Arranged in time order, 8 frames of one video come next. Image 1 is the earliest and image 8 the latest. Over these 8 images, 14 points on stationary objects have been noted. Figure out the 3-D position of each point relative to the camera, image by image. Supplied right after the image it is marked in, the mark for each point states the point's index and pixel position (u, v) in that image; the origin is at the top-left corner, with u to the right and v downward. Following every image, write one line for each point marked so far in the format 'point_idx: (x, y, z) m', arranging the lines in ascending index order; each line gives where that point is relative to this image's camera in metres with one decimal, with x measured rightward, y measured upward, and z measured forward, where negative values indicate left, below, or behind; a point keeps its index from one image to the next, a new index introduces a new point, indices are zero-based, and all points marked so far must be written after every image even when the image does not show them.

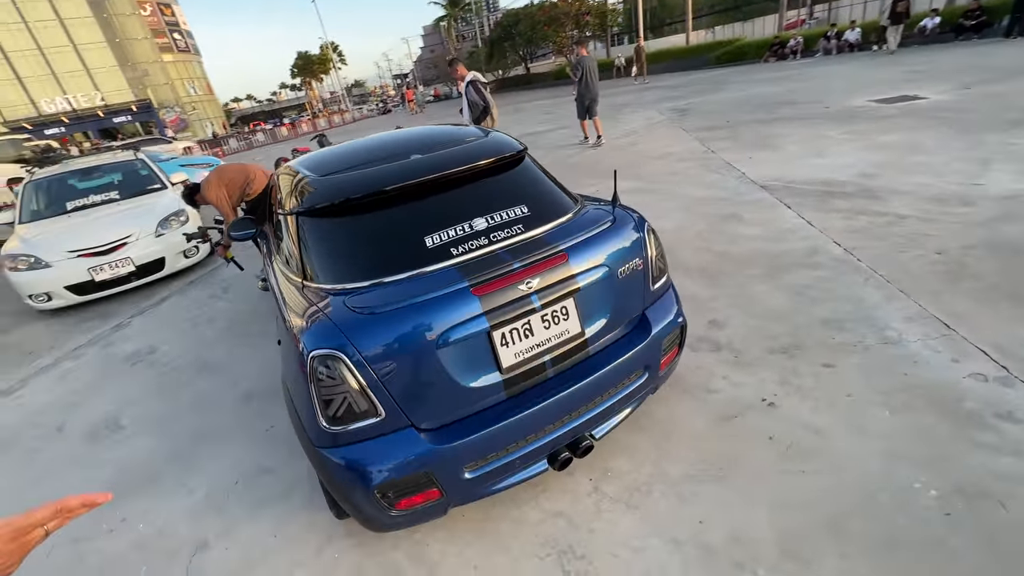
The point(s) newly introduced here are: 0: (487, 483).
0: (-0.1, -0.8, +1.8) m
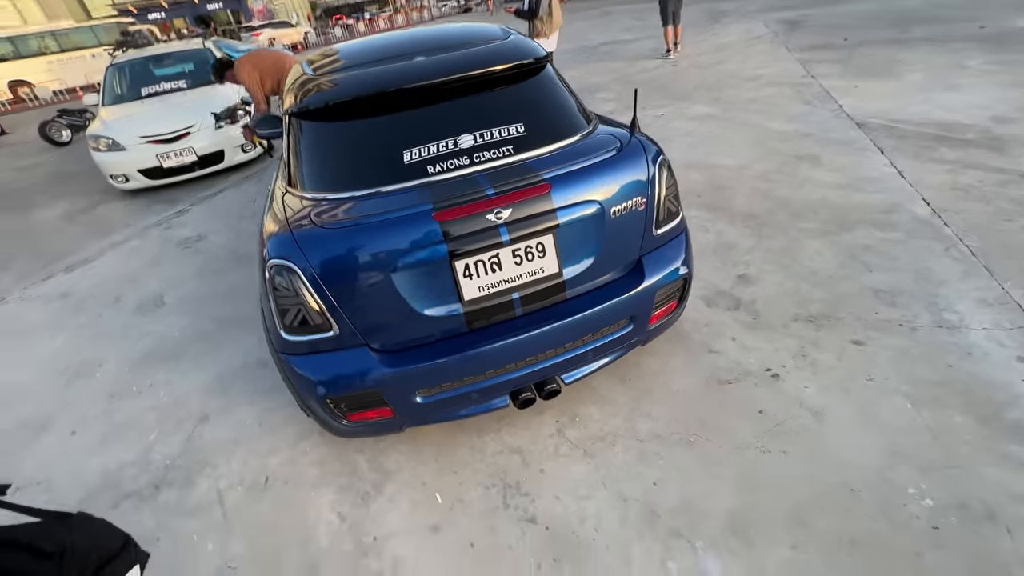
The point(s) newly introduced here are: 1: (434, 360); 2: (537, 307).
0: (-0.3, -0.5, +1.8) m
1: (-0.3, -0.3, +1.7) m
2: (+0.2, 0.0, +1.8) m
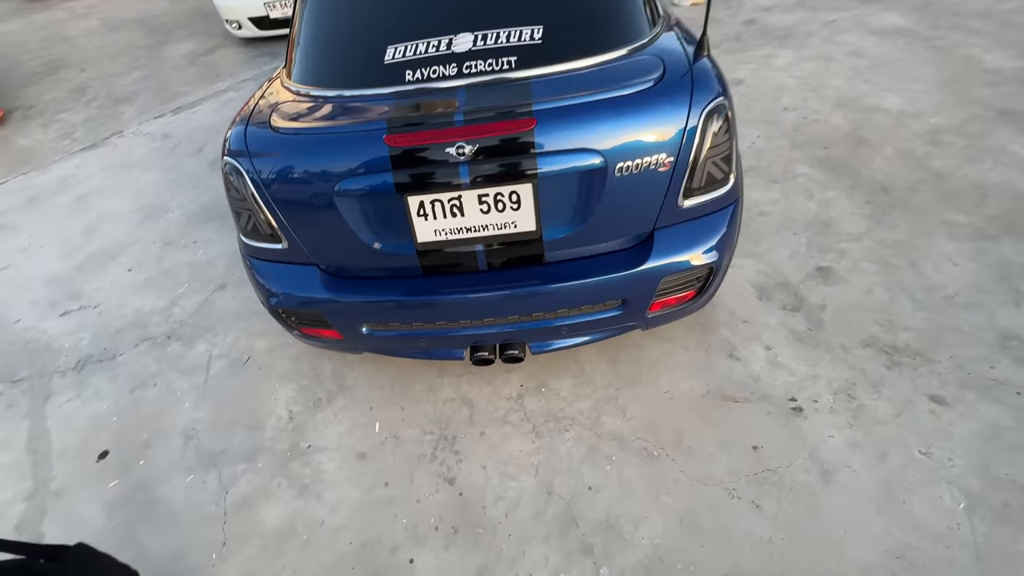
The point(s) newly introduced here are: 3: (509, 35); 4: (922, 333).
0: (-0.5, -0.2, +1.7) m
1: (-0.5, 0.0, +1.5) m
2: (+0.1, +0.1, +1.5) m
3: (0.0, +0.8, +1.5) m
4: (+1.6, -0.2, +1.8) m
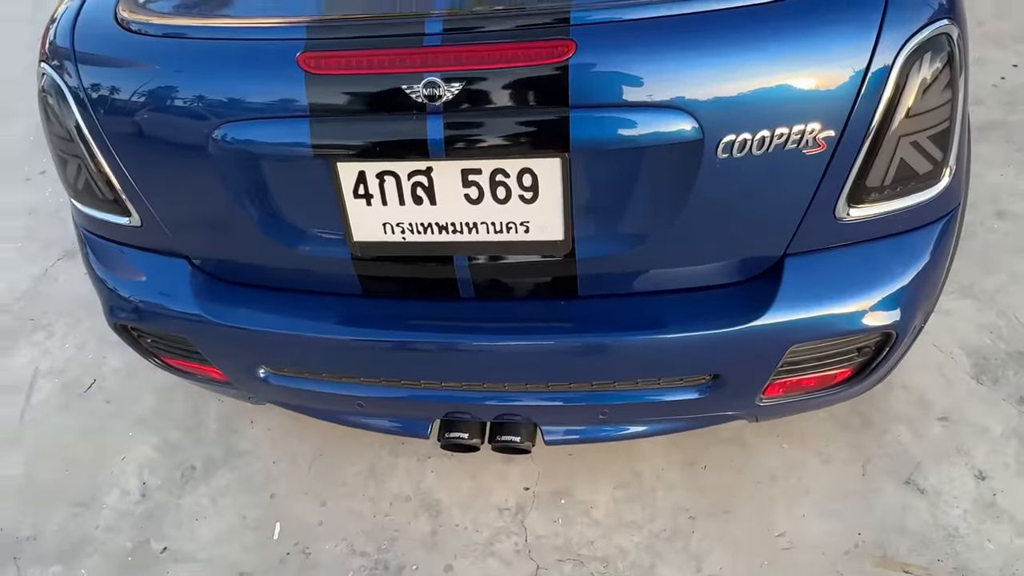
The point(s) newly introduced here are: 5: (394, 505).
0: (-0.5, -0.3, +0.9) m
1: (-0.5, -0.1, +0.8) m
2: (+0.1, 0.0, +0.7) m
3: (+0.1, +0.7, +0.6) m
4: (+1.6, -0.4, +1.0) m
5: (-0.3, -0.5, +1.1) m
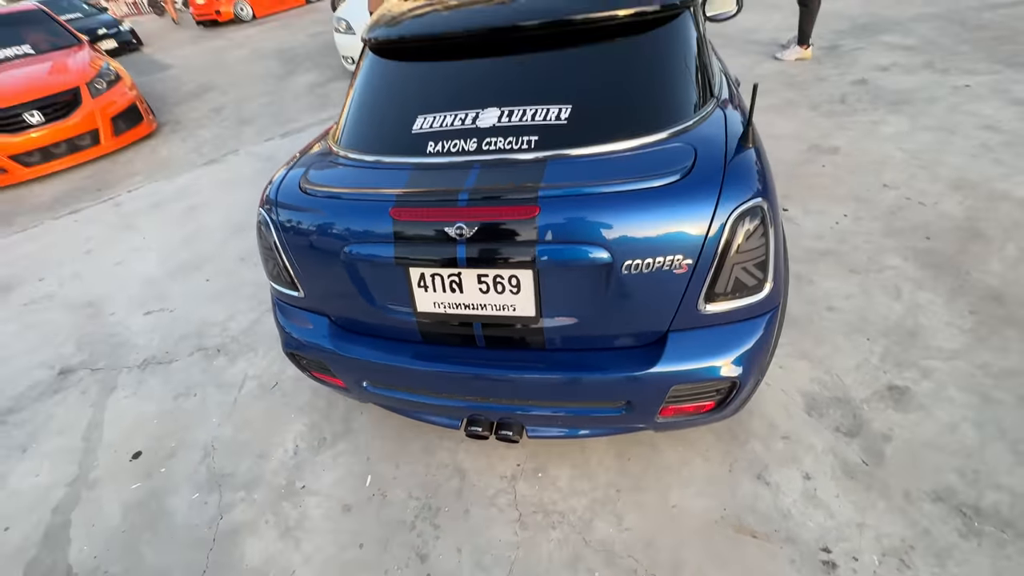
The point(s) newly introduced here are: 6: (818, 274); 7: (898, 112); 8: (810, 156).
0: (-0.5, -0.4, +1.7) m
1: (-0.5, -0.2, +1.6) m
2: (+0.1, -0.2, +1.4) m
3: (+0.1, +0.6, +1.5) m
4: (+1.6, -0.7, +1.4) m
5: (-0.3, -0.7, +1.7) m
6: (+1.5, +0.1, +2.3) m
7: (+3.0, +1.3, +3.5) m
8: (+2.1, +0.9, +3.2) m
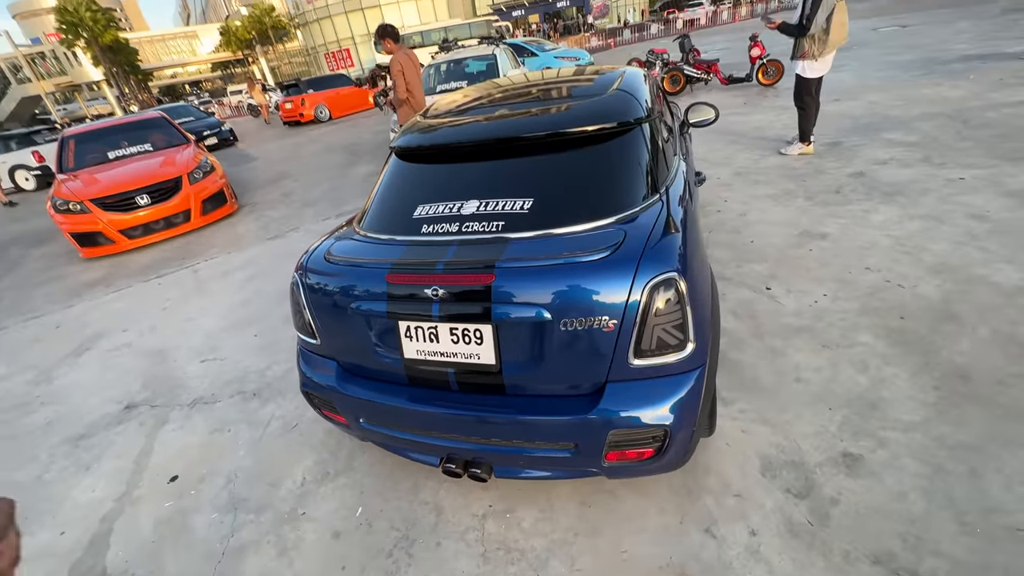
0: (-0.6, -0.7, +2.0) m
1: (-0.6, -0.4, +1.9) m
2: (0.0, -0.4, +1.7) m
3: (0.0, +0.4, +1.9) m
4: (+1.4, -0.9, +1.5) m
5: (-0.4, -0.9, +1.9) m
6: (+1.5, -0.3, +2.4) m
7: (+3.1, +0.7, +3.7) m
8: (+2.2, +0.4, +3.4) m
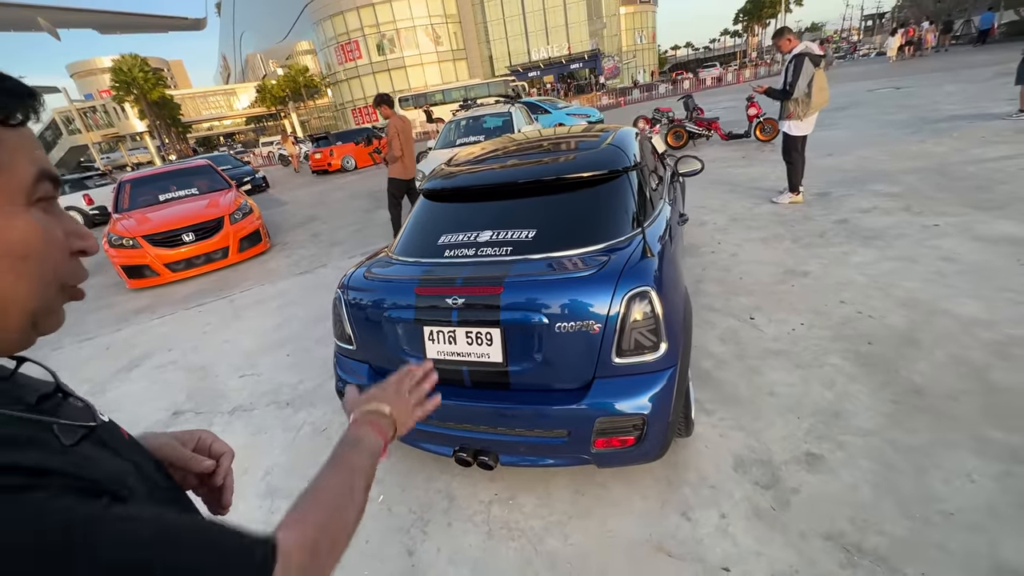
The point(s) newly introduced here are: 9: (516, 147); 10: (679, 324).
0: (-0.6, -0.7, +2.3) m
1: (-0.6, -0.5, +2.2) m
2: (0.0, -0.4, +2.0) m
3: (0.0, +0.3, +2.3) m
4: (+1.4, -0.9, +1.7) m
5: (-0.4, -1.0, +2.2) m
6: (+1.5, -0.5, +2.7) m
7: (+3.2, +0.4, +4.0) m
8: (+2.2, +0.1, +3.7) m
9: (0.0, +1.0, +3.2) m
10: (+0.7, -0.2, +2.0) m
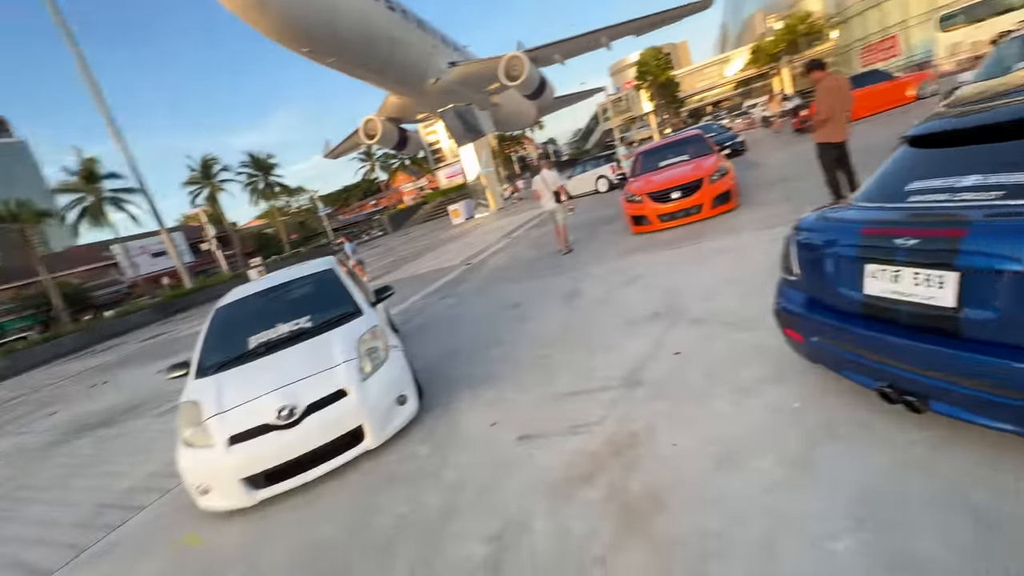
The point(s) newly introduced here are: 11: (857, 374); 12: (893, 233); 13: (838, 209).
0: (+1.8, -0.4, +2.6) m
1: (+1.8, -0.2, +2.5) m
2: (+2.0, -0.2, +1.9) m
3: (+2.3, +0.5, +2.0) m
4: (+2.5, -0.9, +0.7) m
5: (+1.8, -0.7, +2.5) m
6: (+3.4, -0.5, +1.2) m
7: (+5.5, 0.0, +0.5) m
8: (+4.7, -0.1, +1.1) m
9: (+3.1, +1.2, +2.5) m
10: (+2.4, -0.1, +1.3) m
11: (+1.9, -0.5, +2.4) m
12: (+1.8, +0.3, +2.2) m
13: (+2.0, +0.5, +2.7) m
